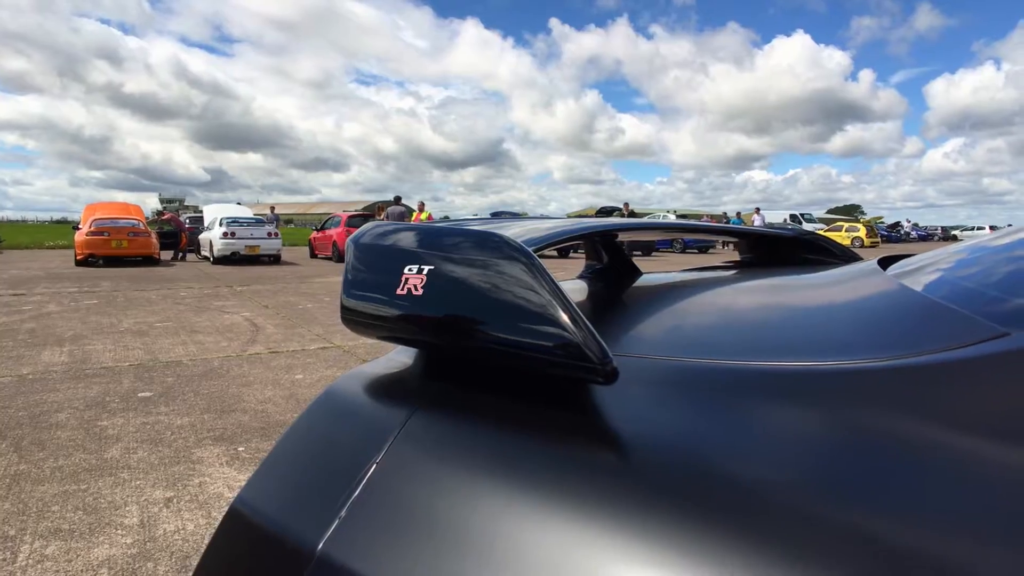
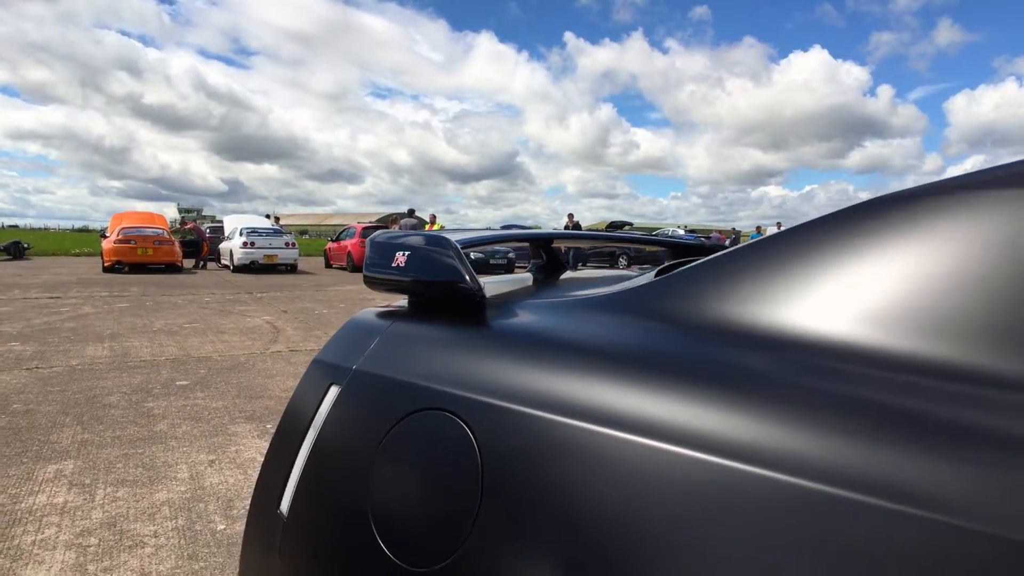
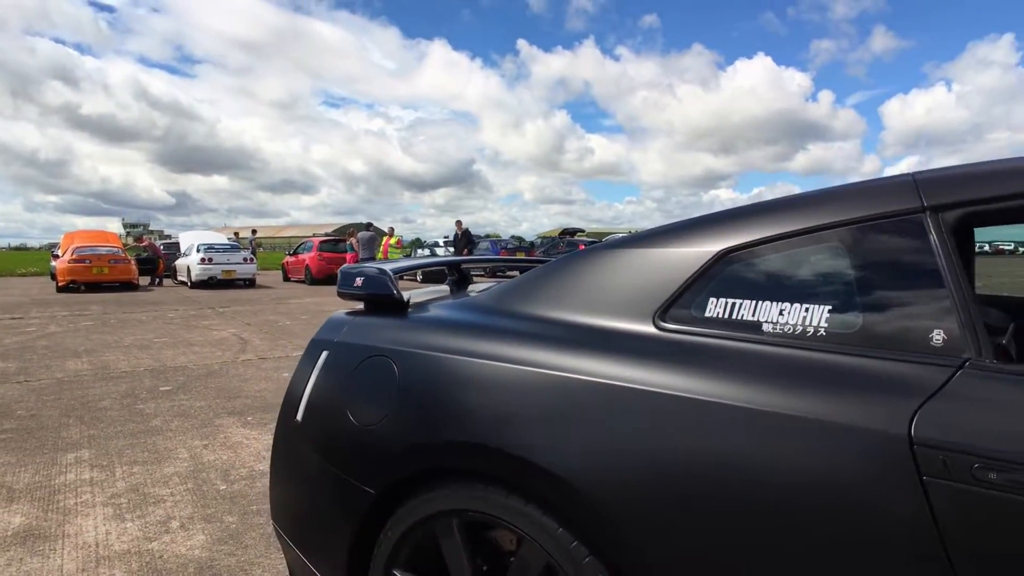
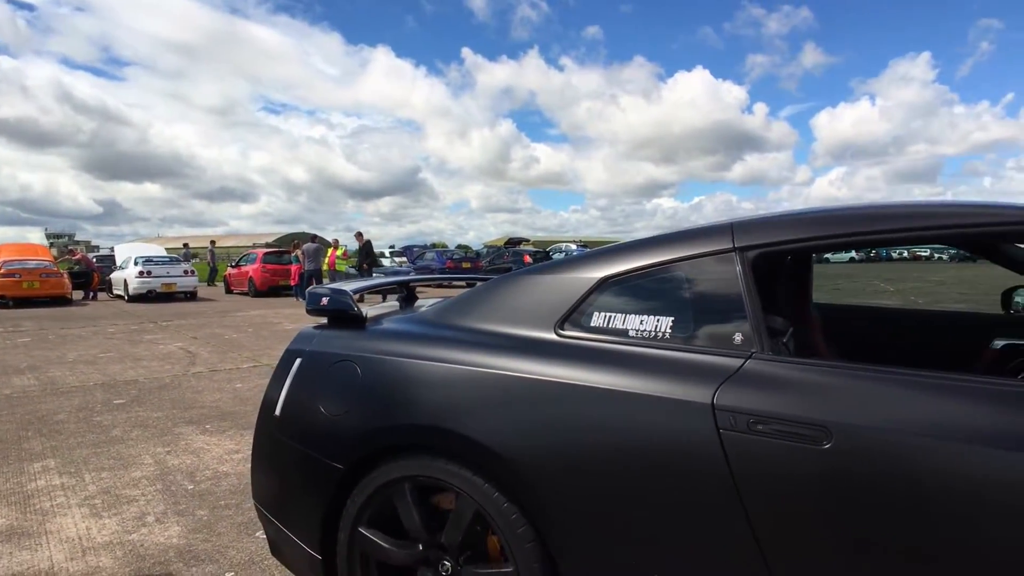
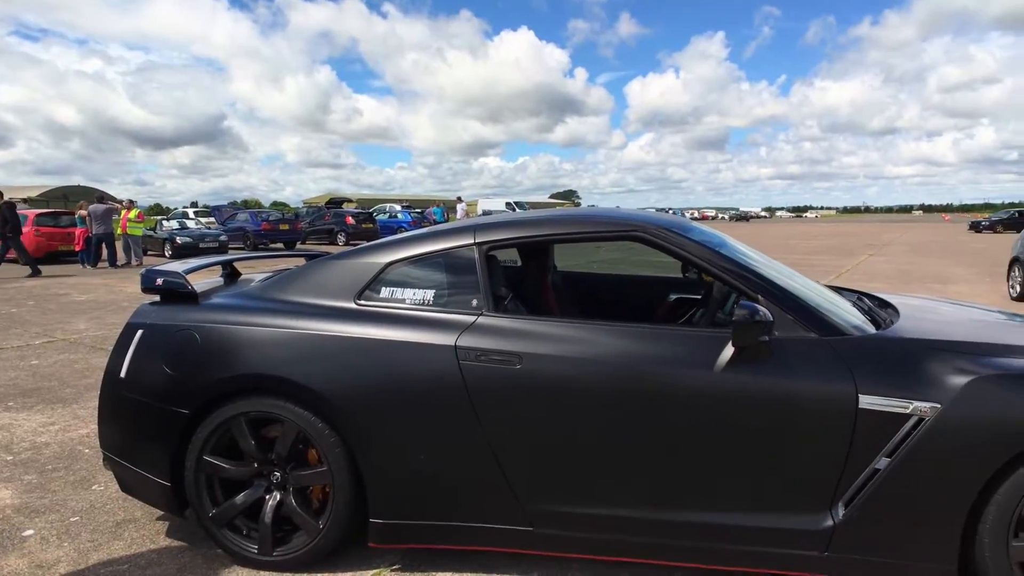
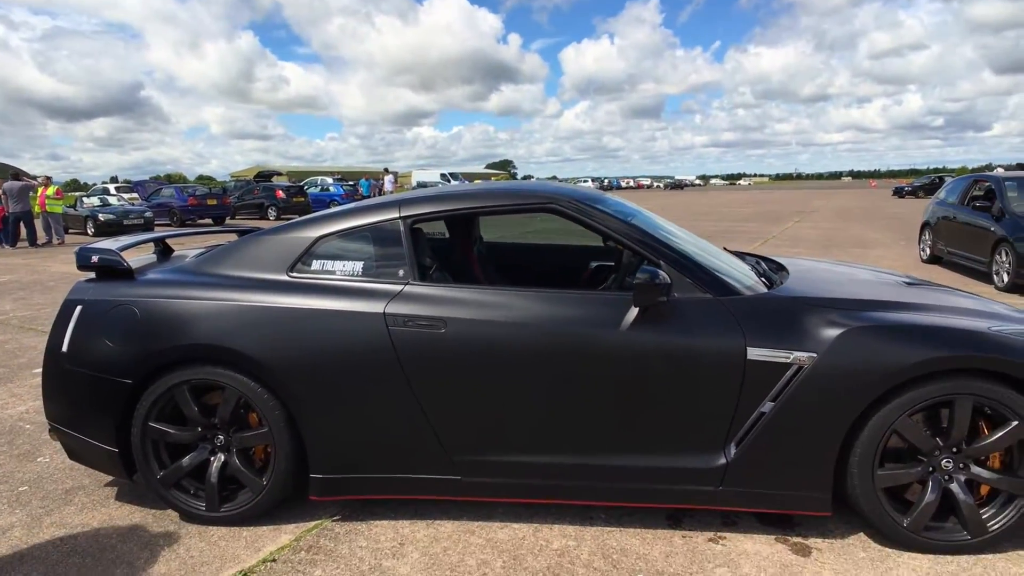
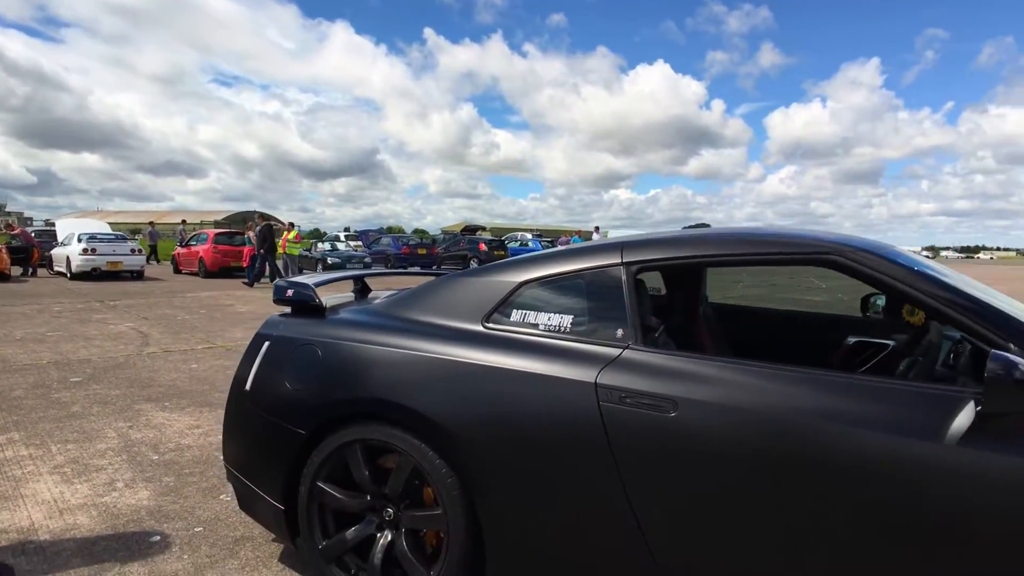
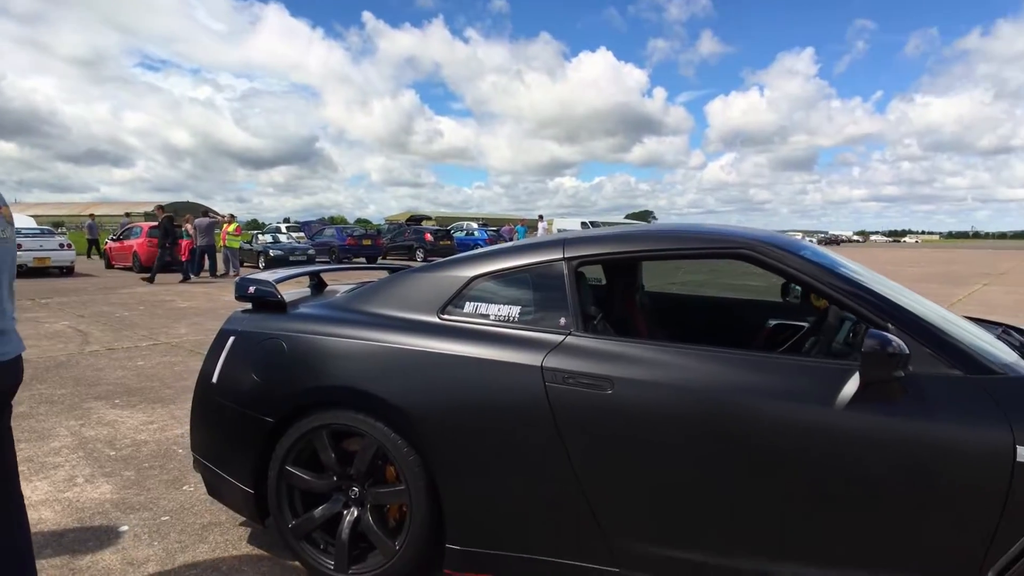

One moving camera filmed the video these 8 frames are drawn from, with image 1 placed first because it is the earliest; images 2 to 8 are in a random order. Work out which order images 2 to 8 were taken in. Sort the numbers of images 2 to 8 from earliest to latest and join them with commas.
2, 3, 4, 7, 8, 5, 6
